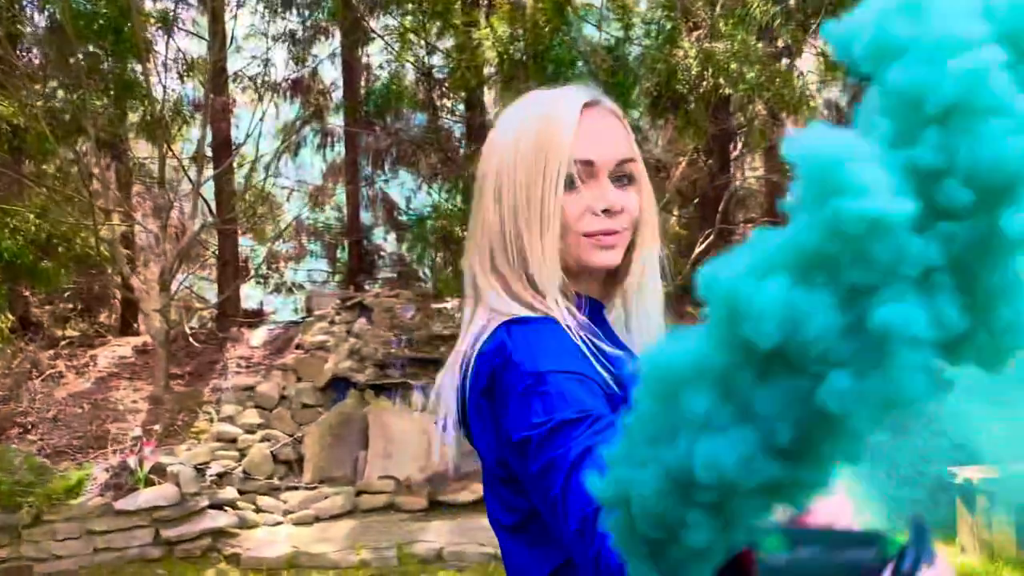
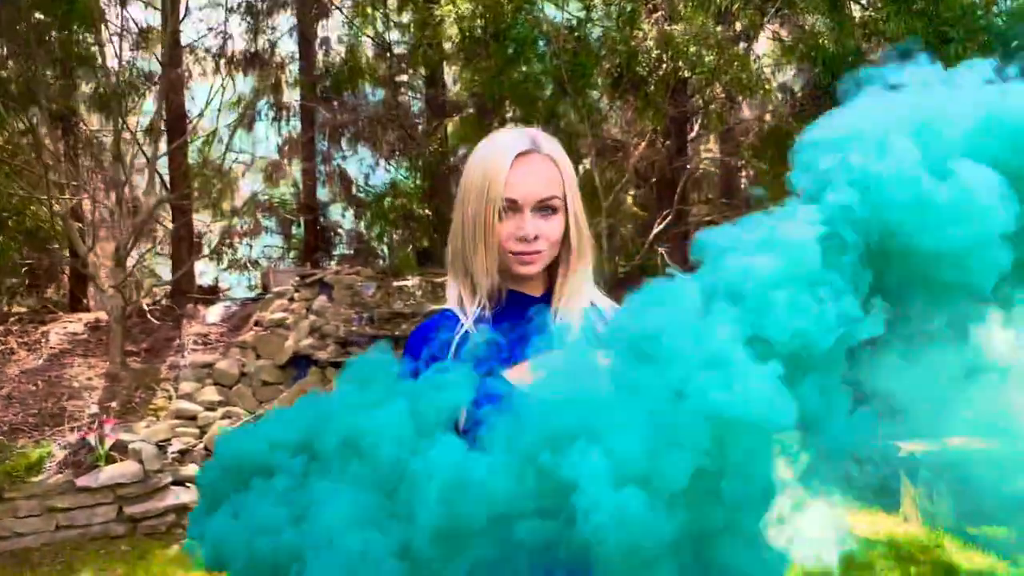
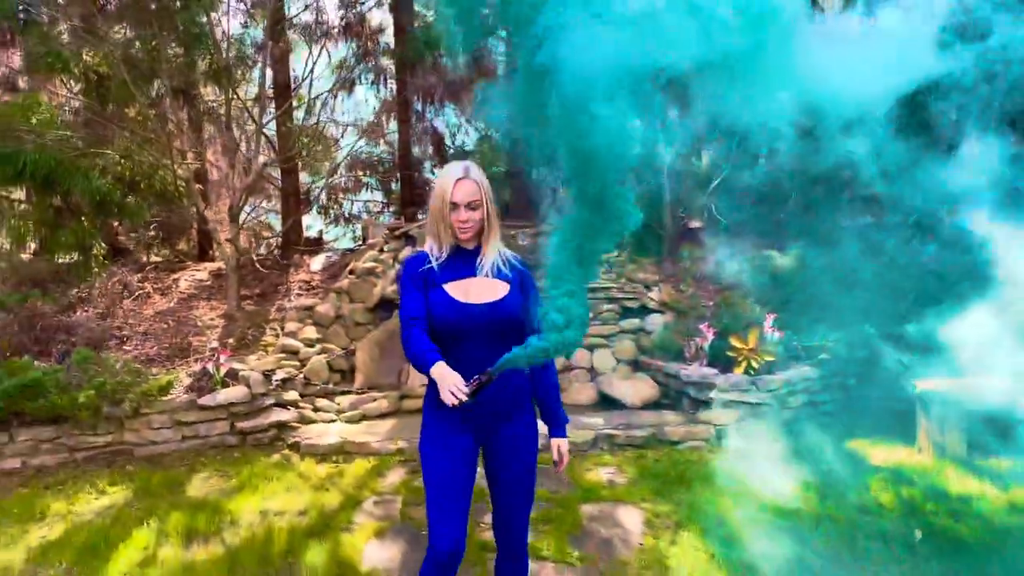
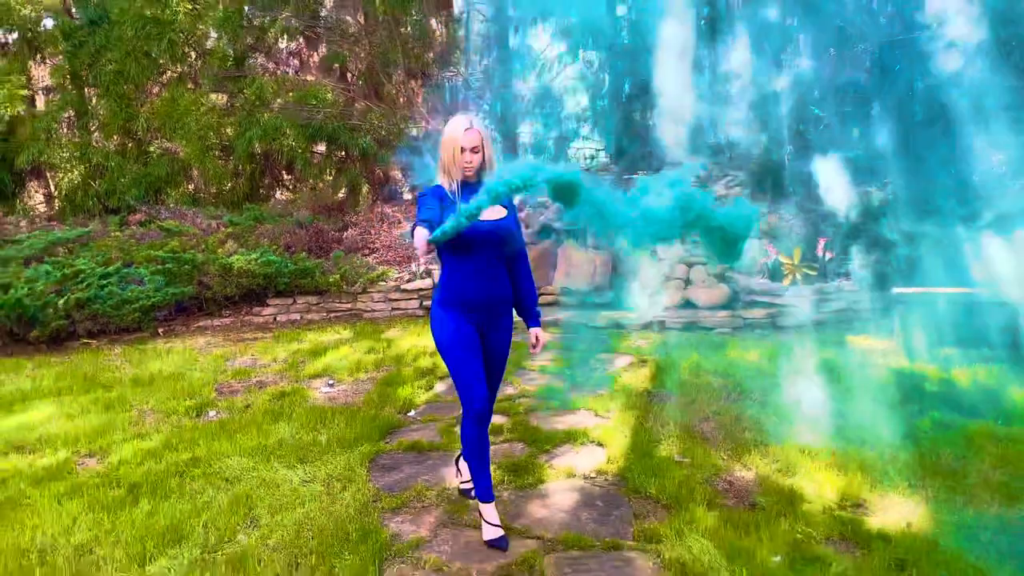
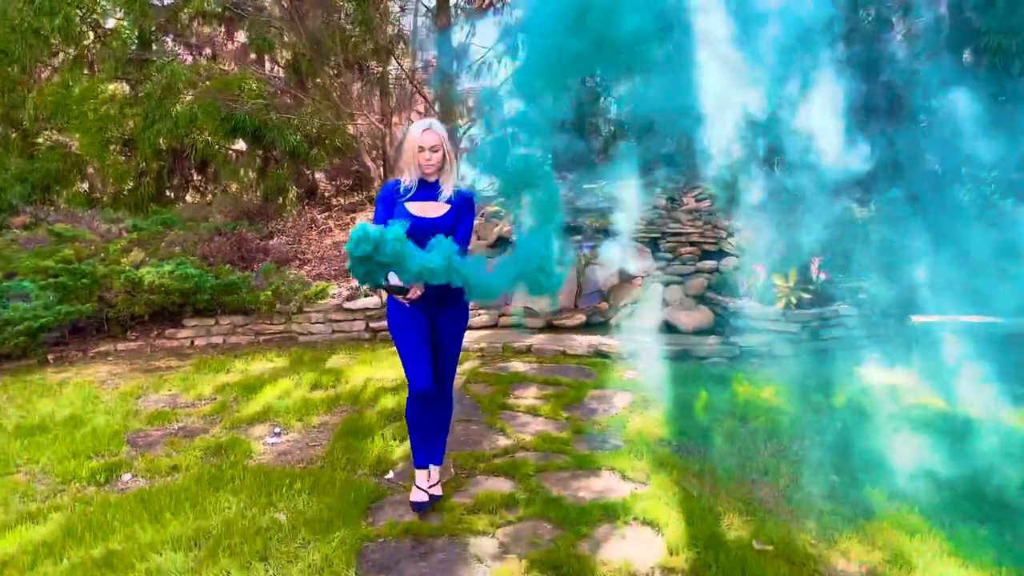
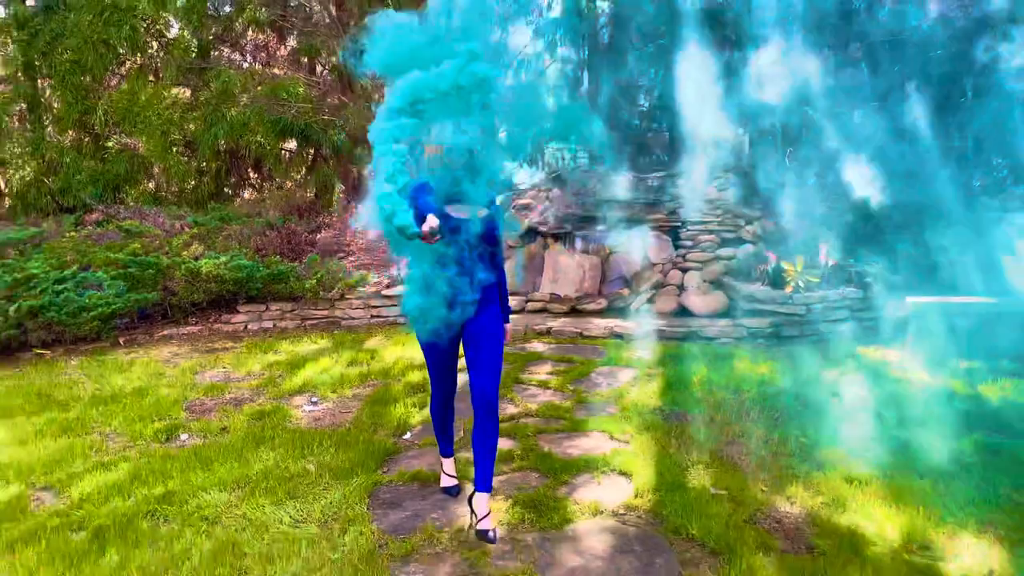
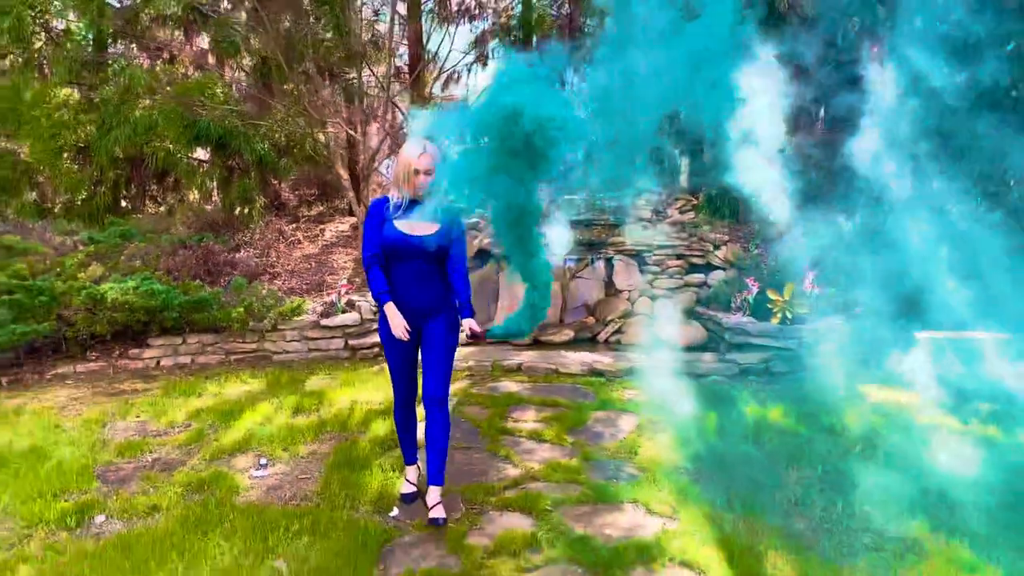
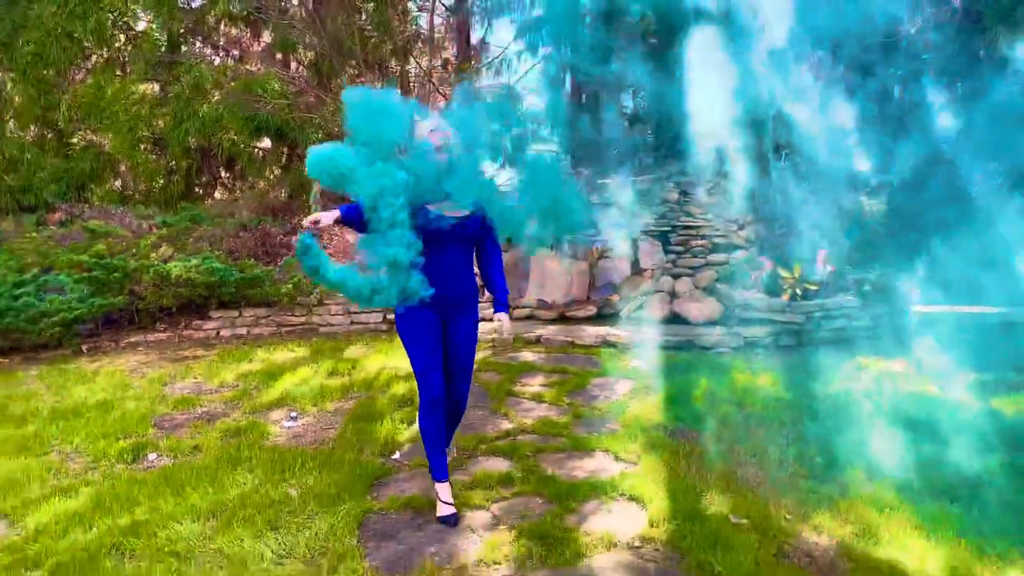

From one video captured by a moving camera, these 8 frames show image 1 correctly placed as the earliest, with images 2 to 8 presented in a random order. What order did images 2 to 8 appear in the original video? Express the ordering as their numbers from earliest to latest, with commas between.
2, 3, 7, 5, 8, 6, 4
